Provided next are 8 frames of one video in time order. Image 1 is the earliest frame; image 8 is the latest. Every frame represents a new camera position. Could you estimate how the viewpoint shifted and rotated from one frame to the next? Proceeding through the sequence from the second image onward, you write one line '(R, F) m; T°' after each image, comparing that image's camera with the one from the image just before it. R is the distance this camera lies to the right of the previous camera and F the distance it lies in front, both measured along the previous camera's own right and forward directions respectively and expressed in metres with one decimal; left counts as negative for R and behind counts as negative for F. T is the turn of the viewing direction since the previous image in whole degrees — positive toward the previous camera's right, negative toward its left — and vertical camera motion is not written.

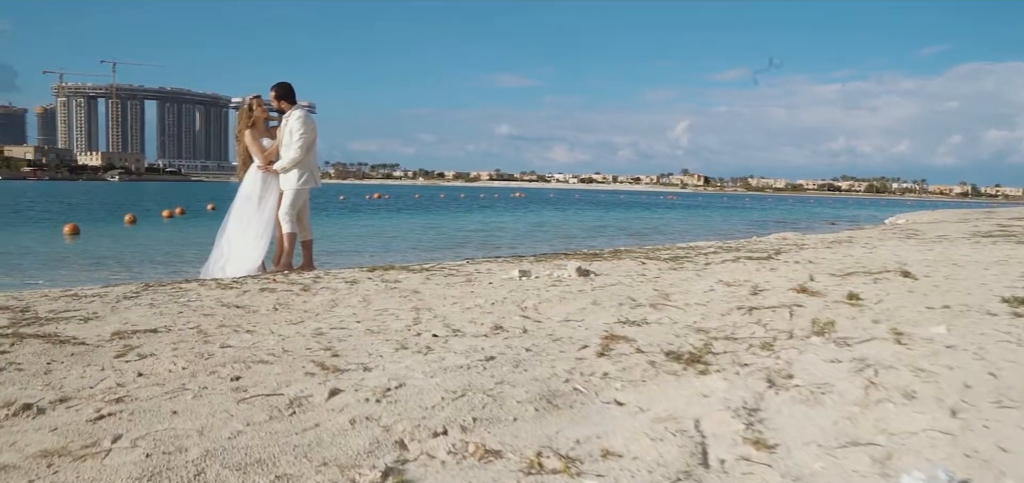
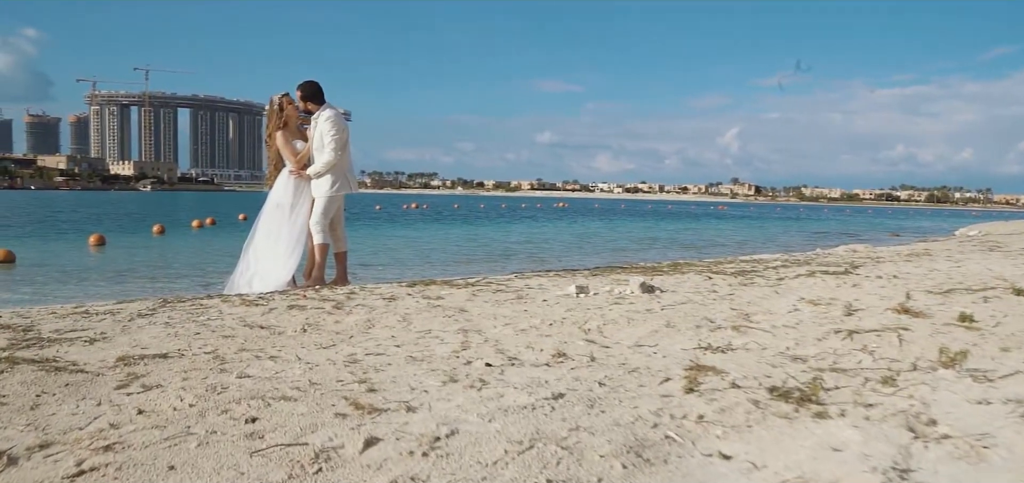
(-0.1, +1.0) m; -2°
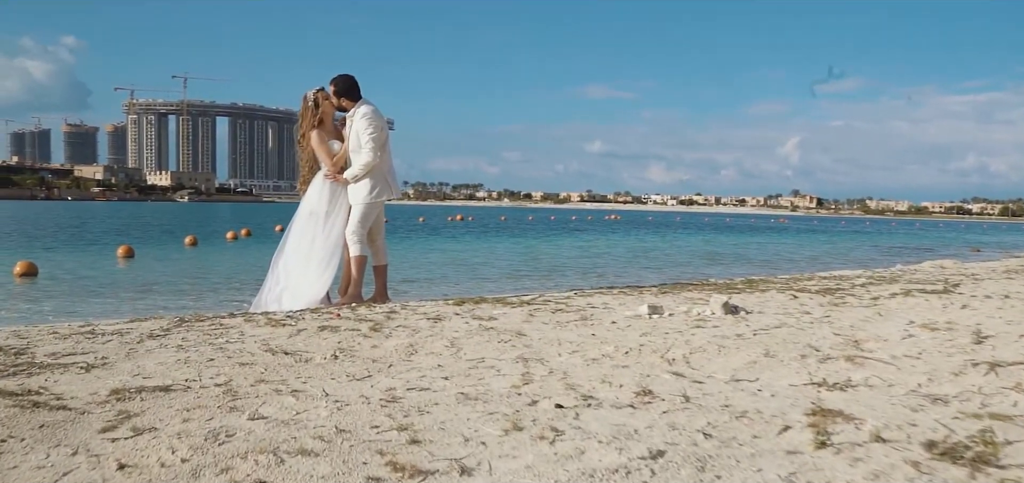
(-0.1, +1.1) m; -2°
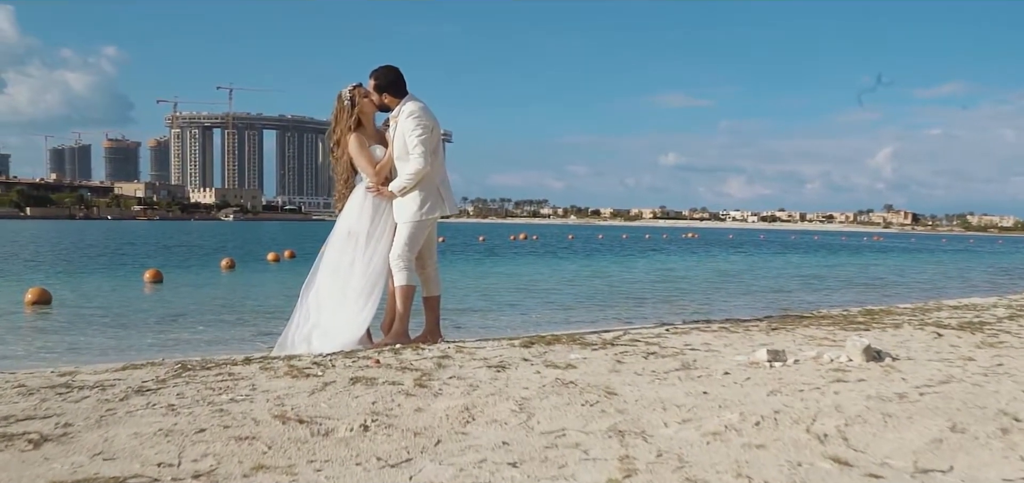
(-0.1, +1.6) m; -3°
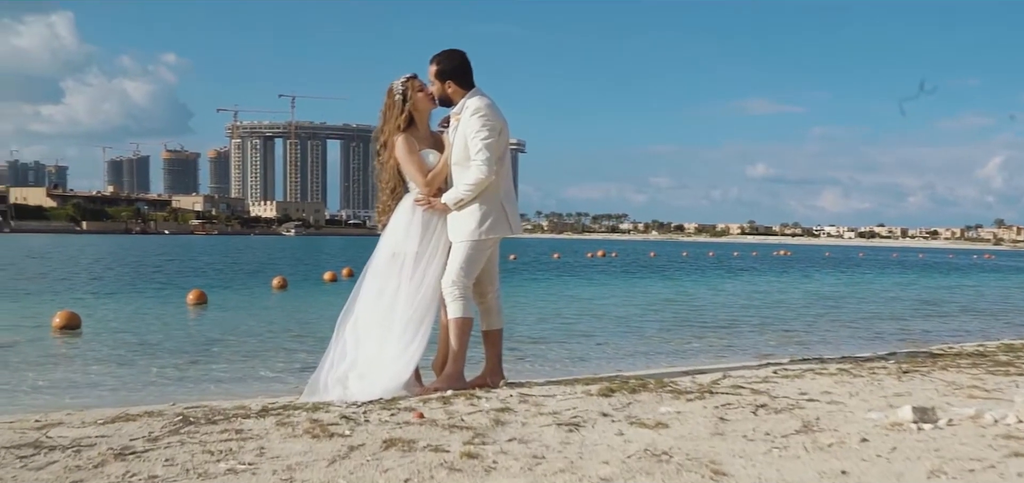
(0.0, +1.2) m; -3°
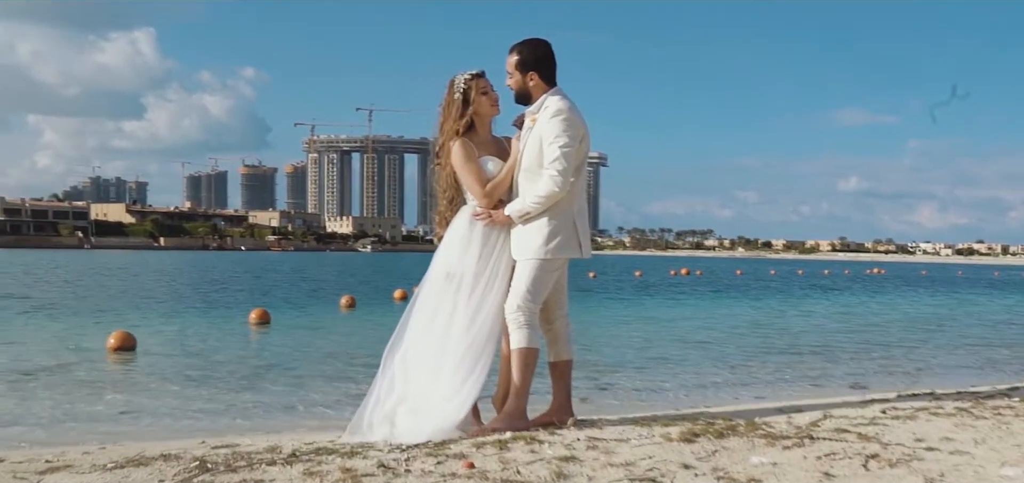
(+0.1, +0.7) m; -4°
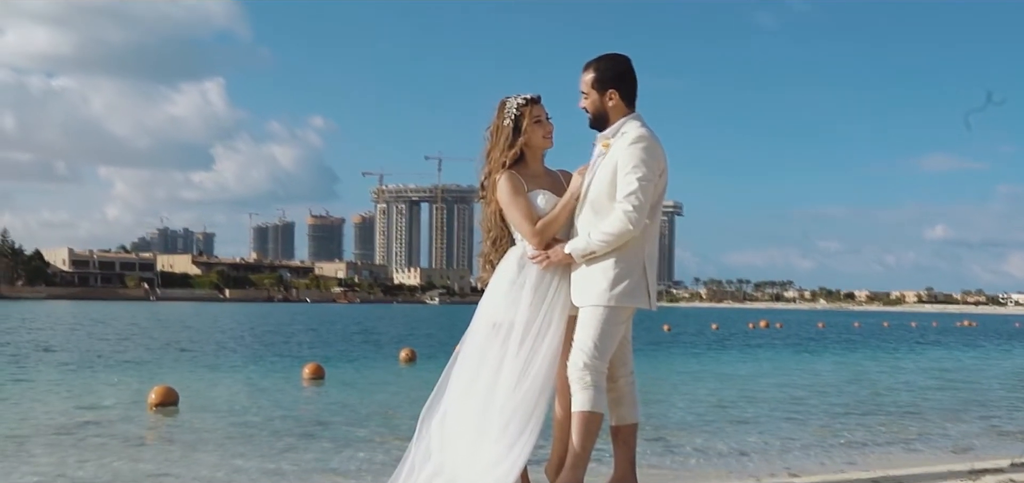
(+0.1, +0.7) m; -3°
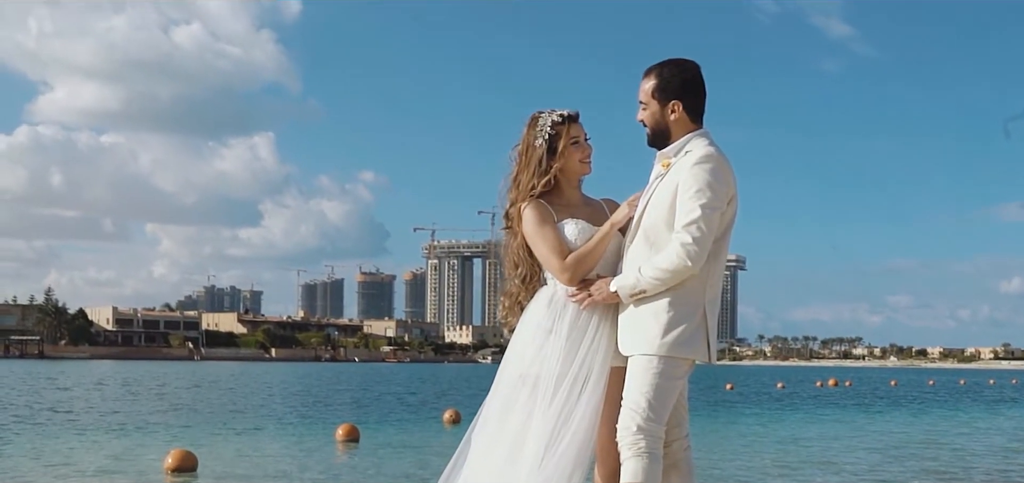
(+0.1, +0.8) m; -3°
